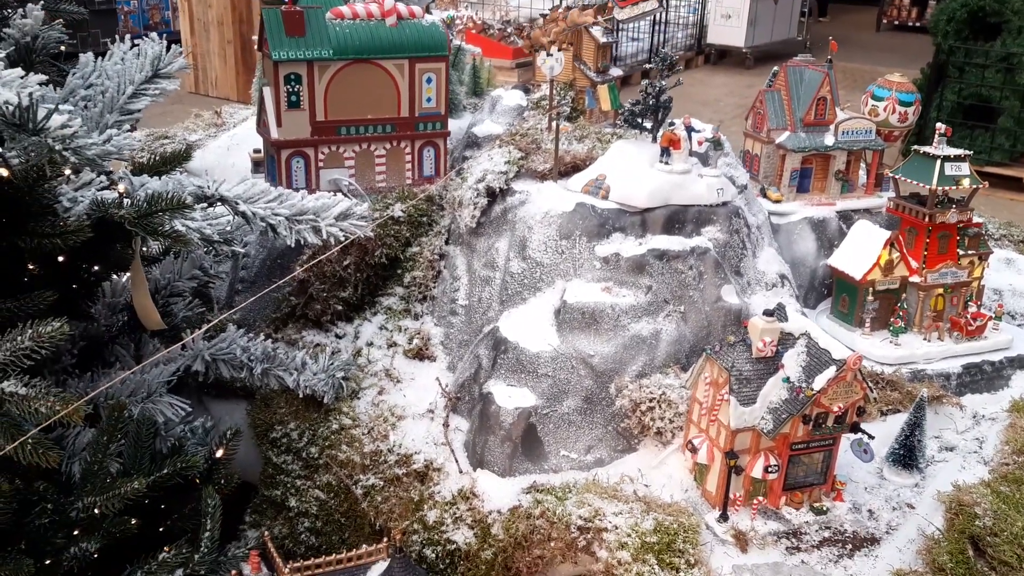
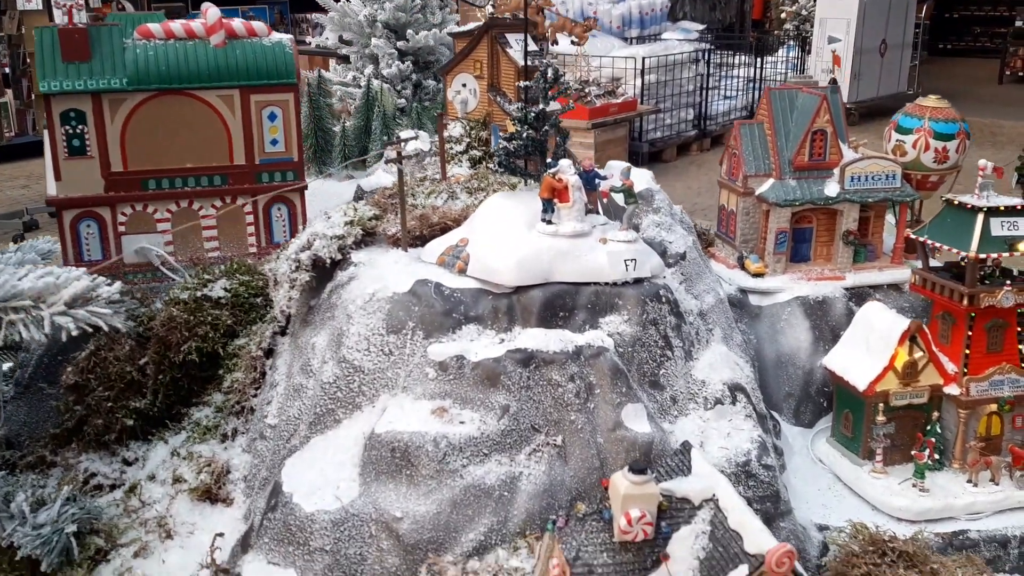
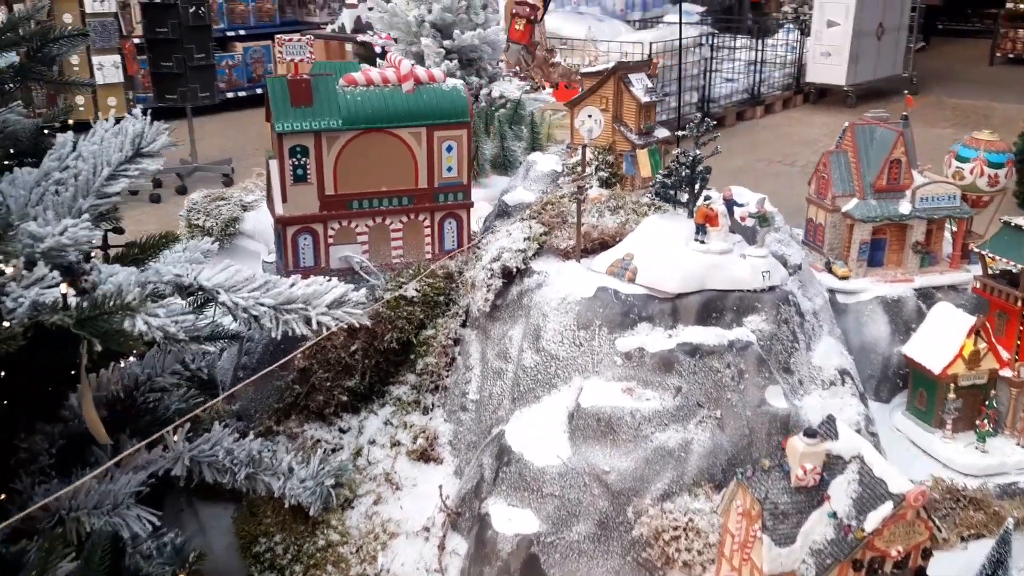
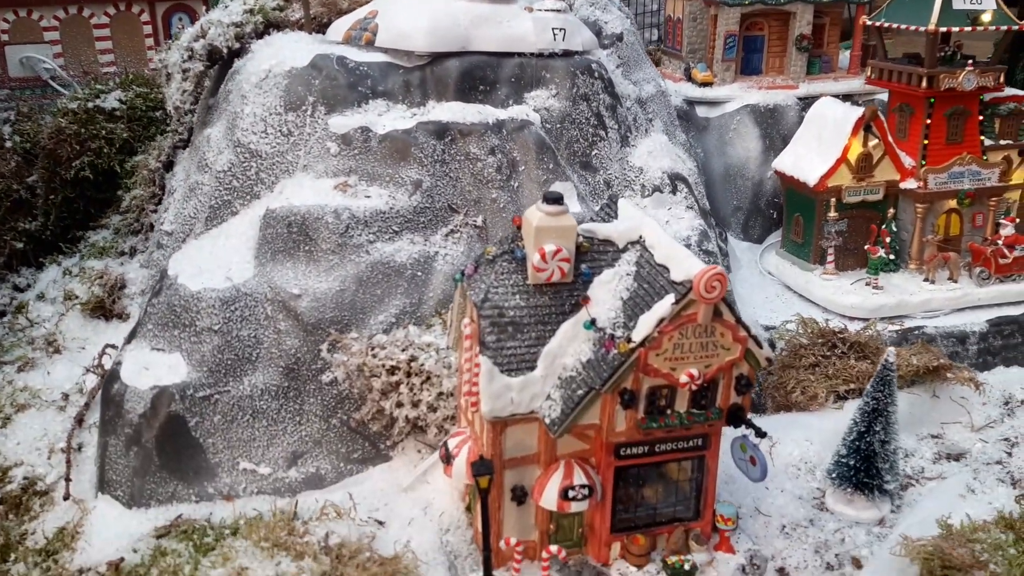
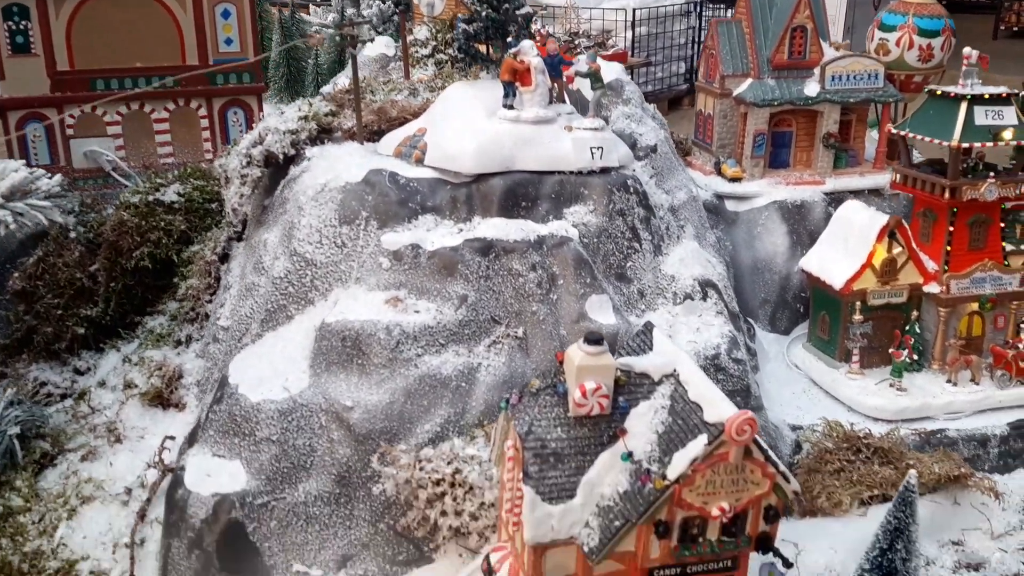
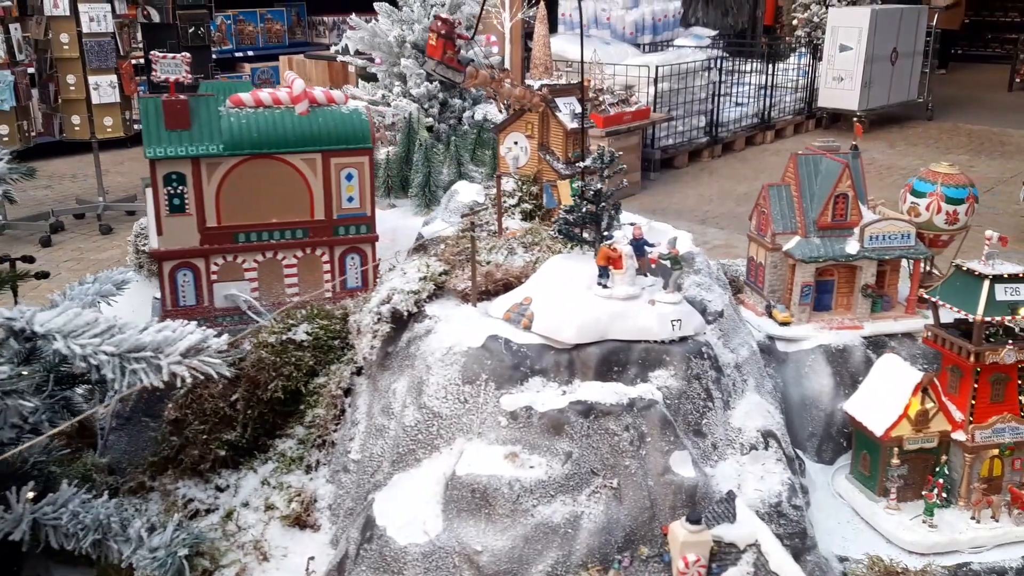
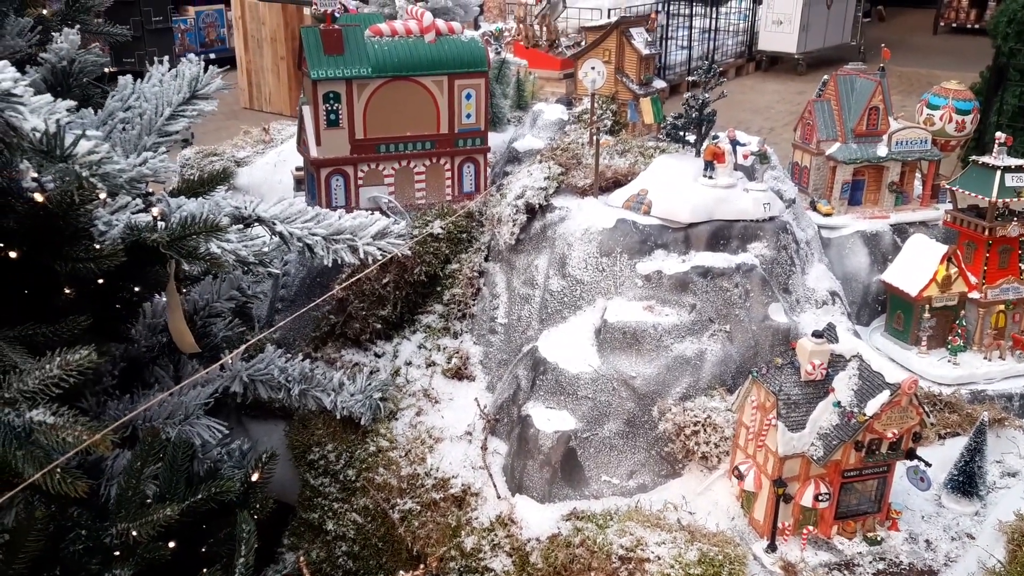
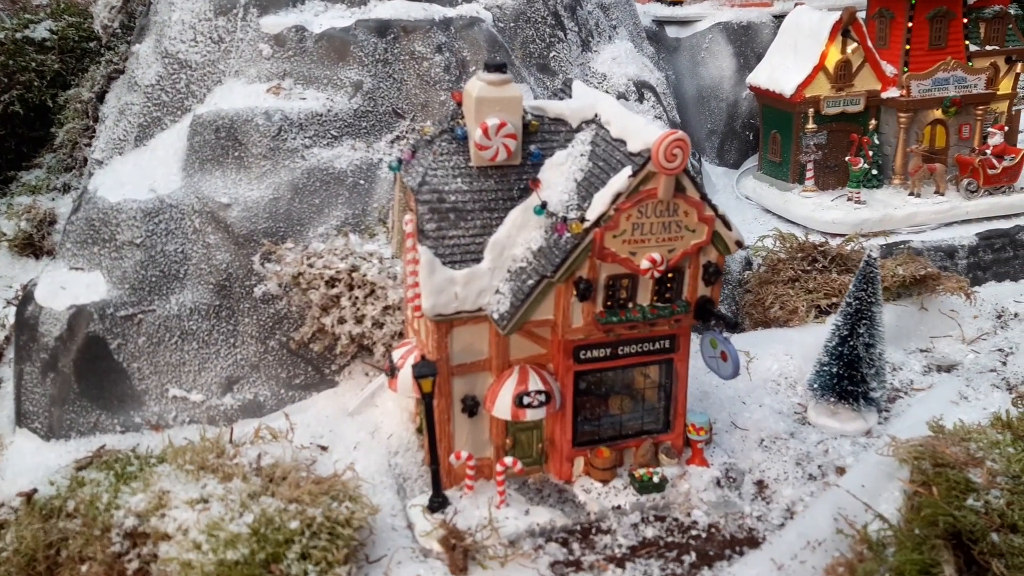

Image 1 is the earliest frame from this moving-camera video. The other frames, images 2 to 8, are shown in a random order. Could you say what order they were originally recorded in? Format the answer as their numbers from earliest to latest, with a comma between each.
7, 3, 6, 2, 5, 4, 8
